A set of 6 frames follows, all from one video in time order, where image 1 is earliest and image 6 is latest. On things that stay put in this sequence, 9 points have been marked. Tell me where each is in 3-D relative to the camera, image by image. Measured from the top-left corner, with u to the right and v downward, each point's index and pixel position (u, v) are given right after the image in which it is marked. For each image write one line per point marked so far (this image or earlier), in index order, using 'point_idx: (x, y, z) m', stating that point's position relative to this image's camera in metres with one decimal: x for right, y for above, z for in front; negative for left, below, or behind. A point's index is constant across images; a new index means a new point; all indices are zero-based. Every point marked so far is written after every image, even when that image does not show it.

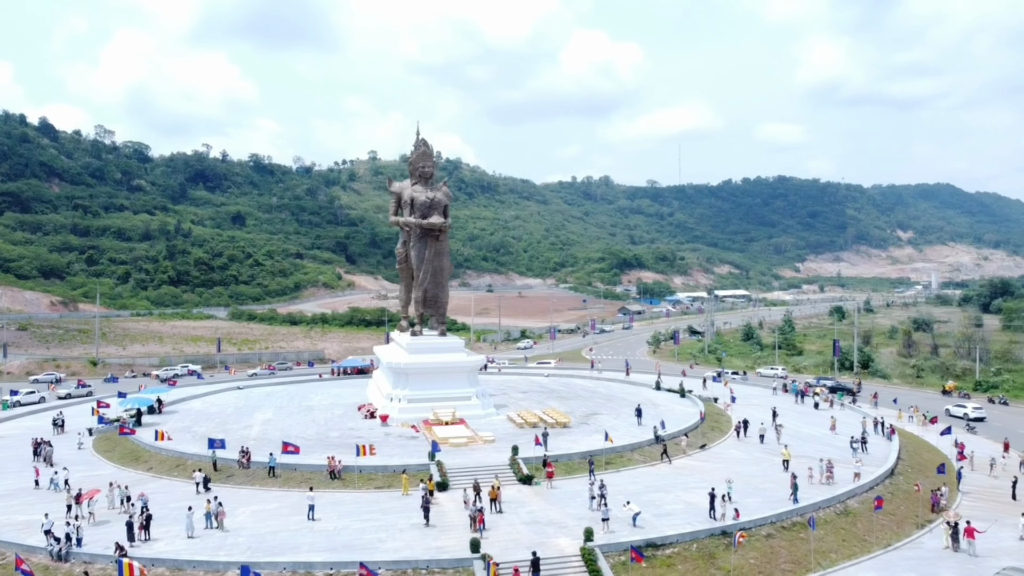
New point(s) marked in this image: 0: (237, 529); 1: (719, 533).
0: (-6.4, -5.7, +19.3) m
1: (+4.7, -5.6, +18.6) m
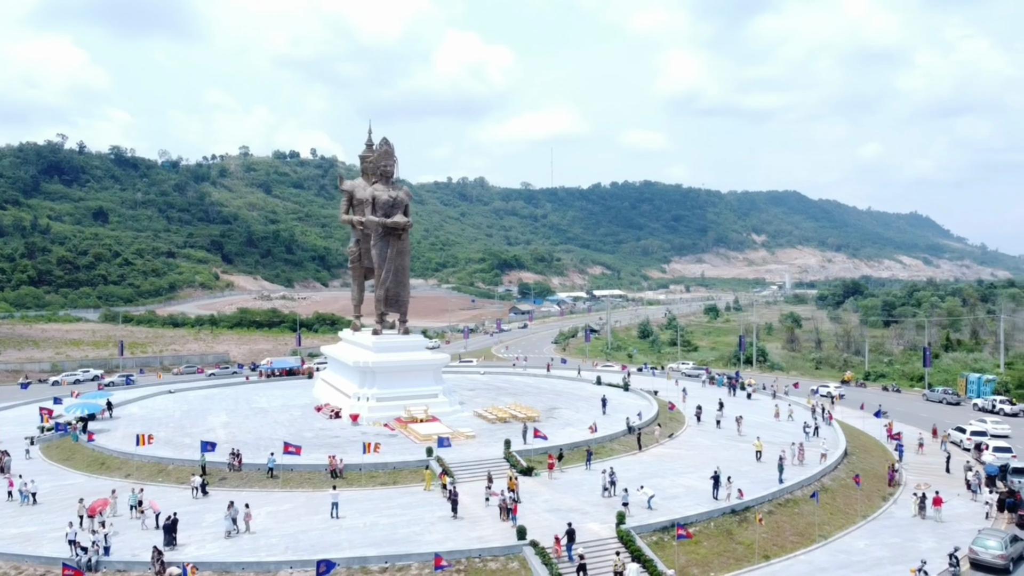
0: (-5.7, -5.6, +19.0) m
1: (+5.4, -5.5, +20.1) m
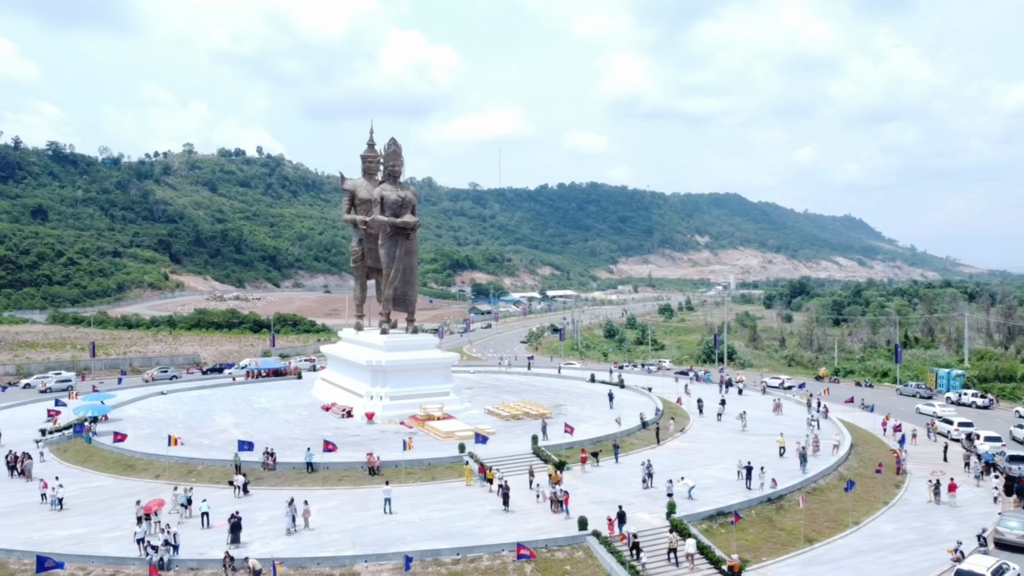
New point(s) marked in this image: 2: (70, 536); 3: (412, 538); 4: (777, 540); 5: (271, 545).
0: (-4.4, -5.6, +19.2) m
1: (+6.6, -5.5, +21.0) m
2: (-10.3, -5.8, +18.9) m
3: (-2.3, -5.7, +18.3) m
4: (+6.3, -6.0, +19.4) m
5: (-5.3, -5.7, +17.9) m
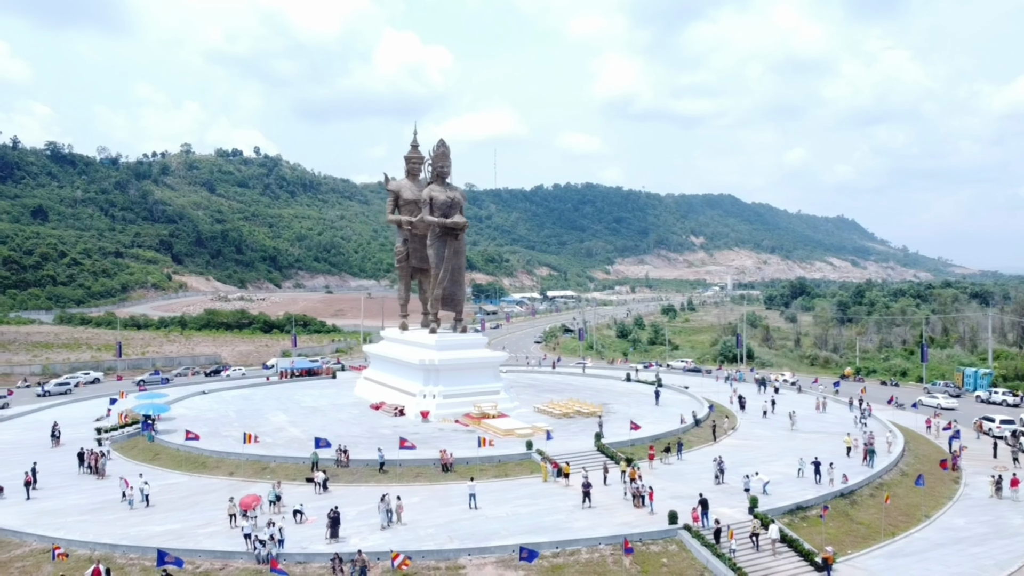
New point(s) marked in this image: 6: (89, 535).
0: (-2.3, -5.6, +19.5) m
1: (+8.7, -5.5, +21.5) m
2: (-8.2, -5.8, +19.1) m
3: (-0.1, -5.6, +18.7) m
4: (+8.4, -6.0, +19.9) m
5: (-3.2, -5.7, +18.3) m
6: (-9.9, -5.7, +18.9) m
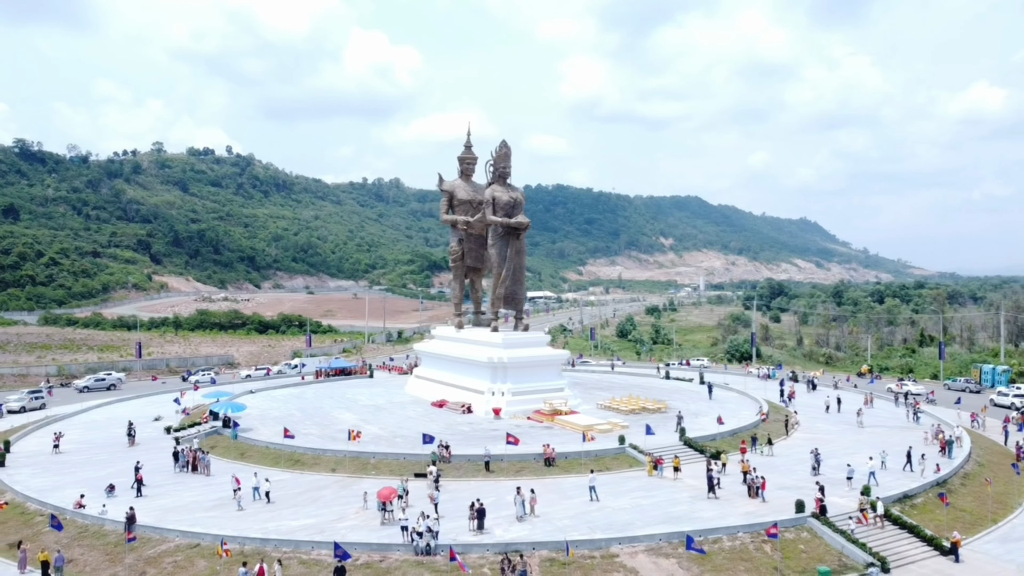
0: (+0.9, -5.5, +20.0) m
1: (+11.8, -5.4, +22.5) m
2: (-5.0, -5.7, +19.4) m
3: (+3.1, -5.6, +19.3) m
4: (+11.6, -6.0, +20.8) m
5: (0.0, -5.6, +18.7) m
6: (-6.7, -5.7, +19.1) m
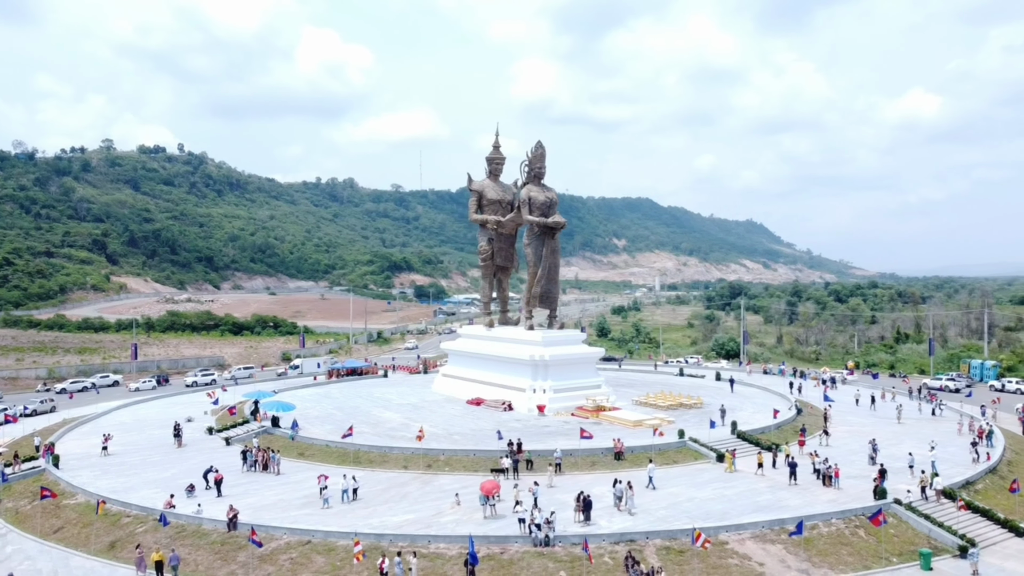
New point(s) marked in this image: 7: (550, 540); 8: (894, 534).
0: (+3.3, -5.4, +20.6) m
1: (+14.0, -5.3, +23.7) m
2: (-2.5, -5.6, +19.6) m
3: (+5.5, -5.5, +20.0) m
4: (+13.9, -5.9, +22.0) m
5: (+2.5, -5.5, +19.2) m
6: (-4.2, -5.6, +19.2) m
7: (+0.8, -5.5, +17.8) m
8: (+9.0, -5.8, +19.3) m
